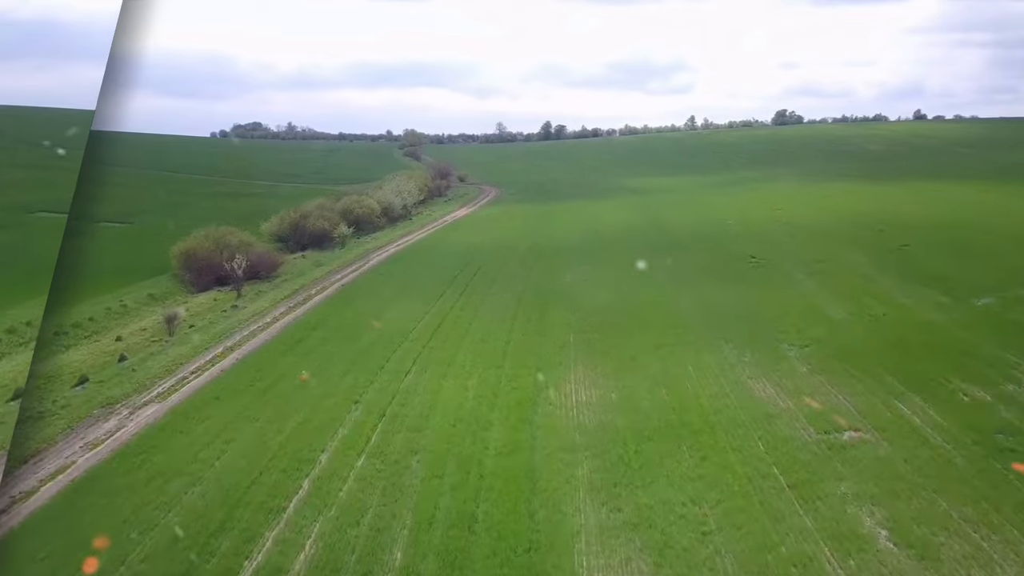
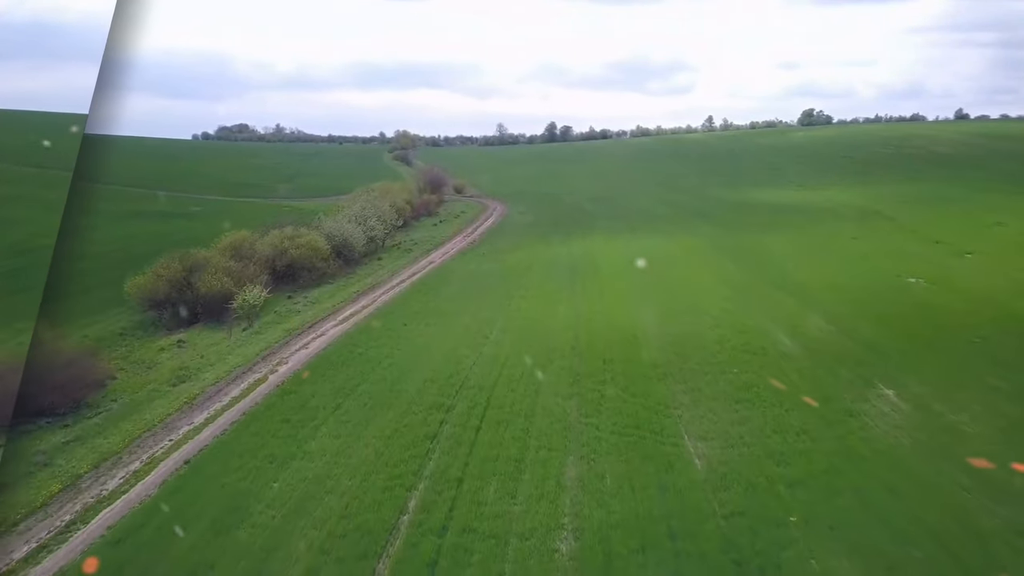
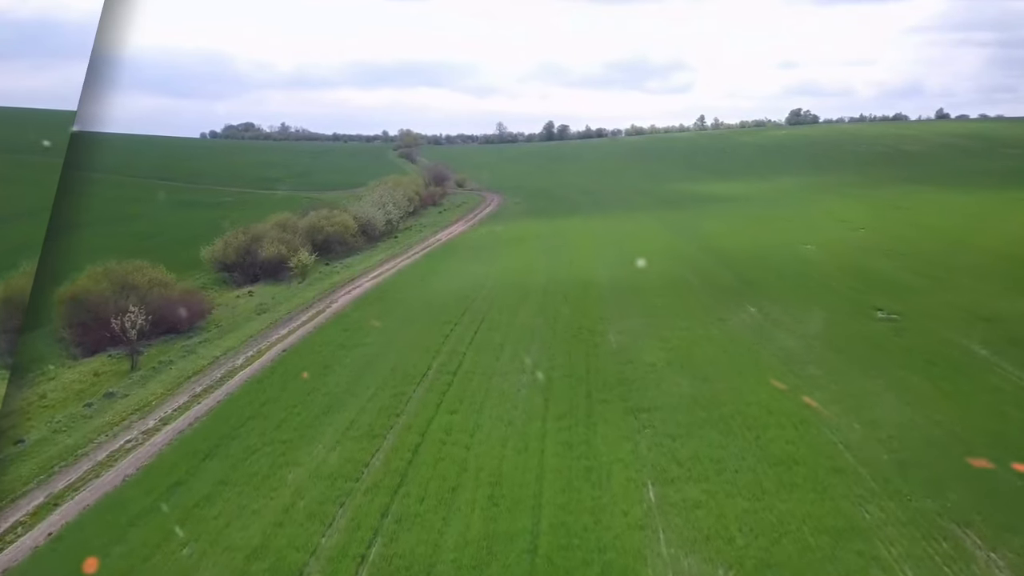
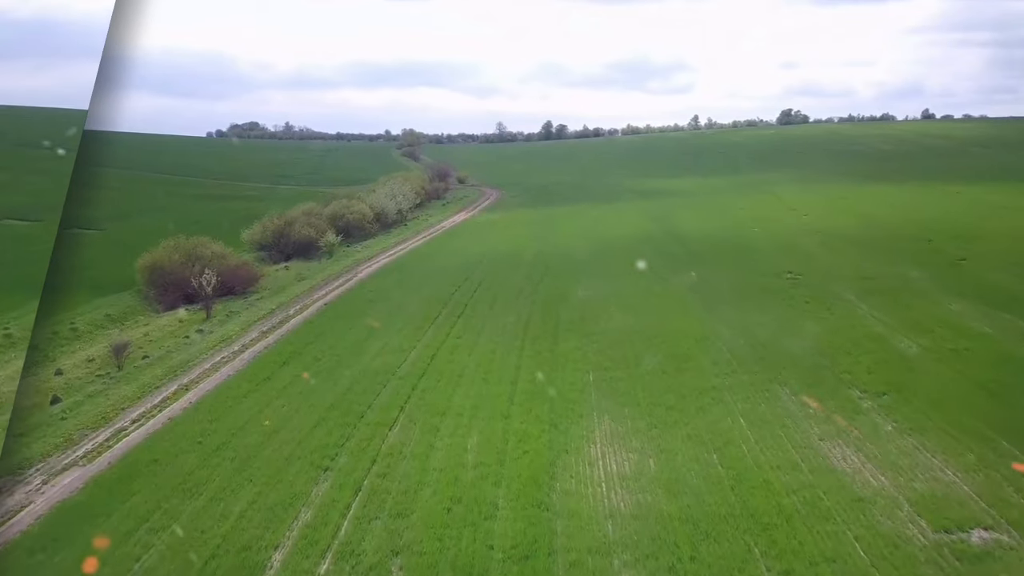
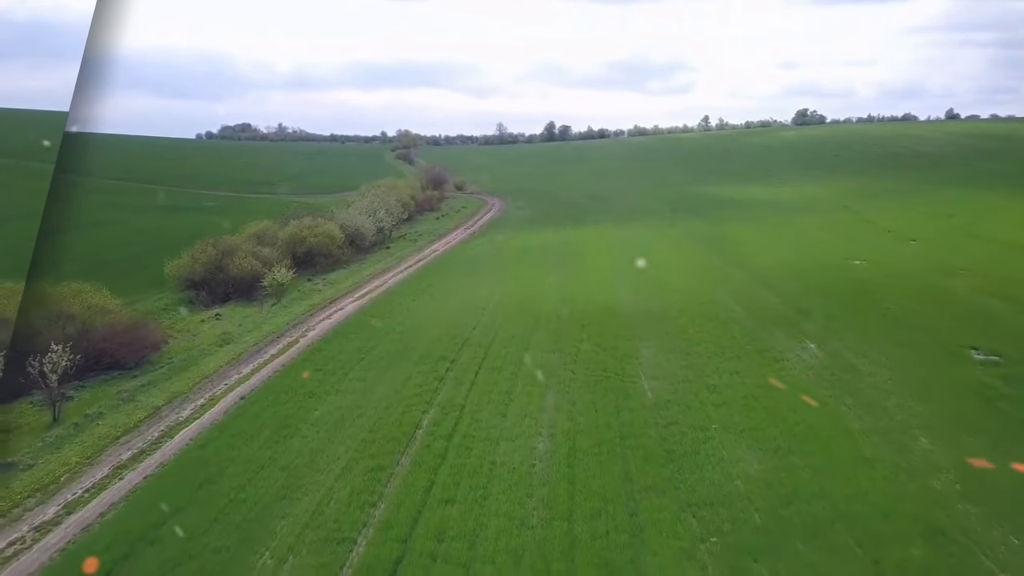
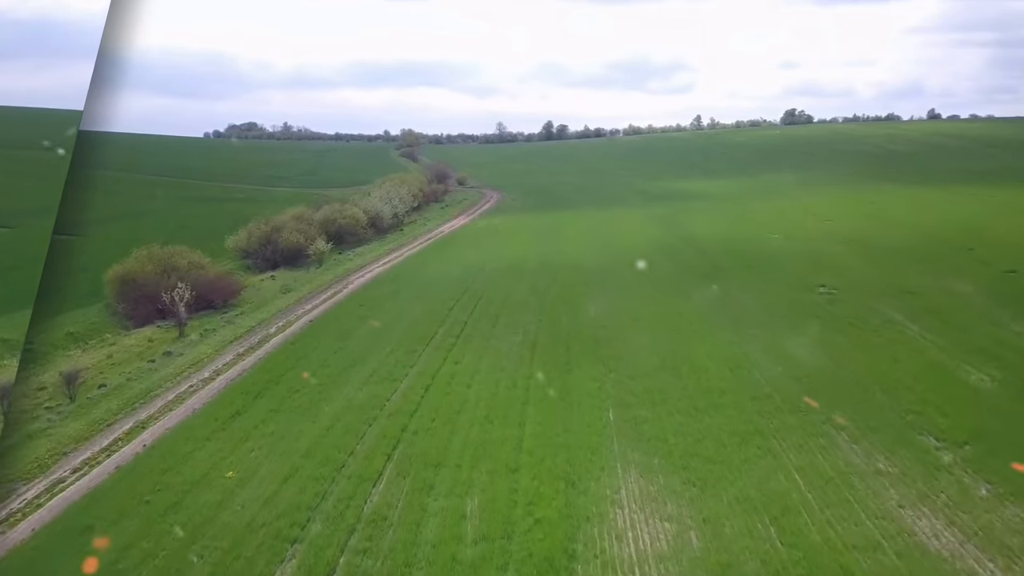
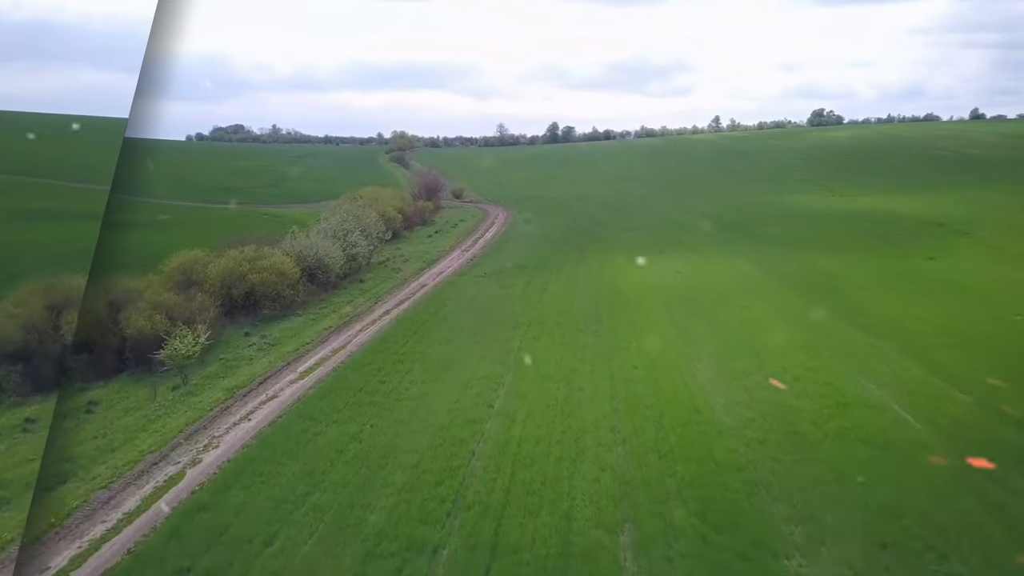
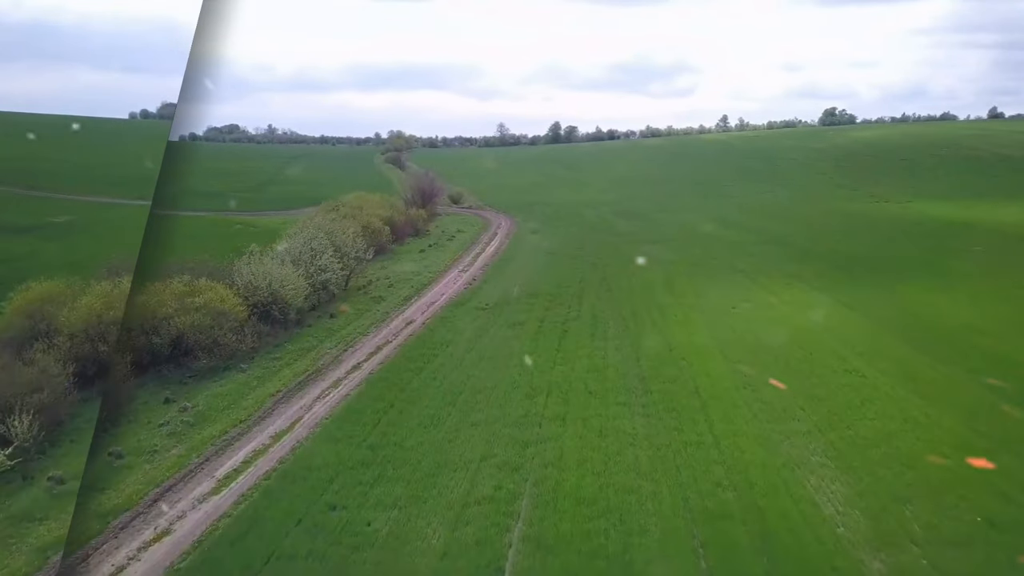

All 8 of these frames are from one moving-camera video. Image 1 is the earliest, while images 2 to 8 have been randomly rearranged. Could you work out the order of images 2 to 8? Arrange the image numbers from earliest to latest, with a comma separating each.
4, 6, 3, 5, 2, 7, 8
